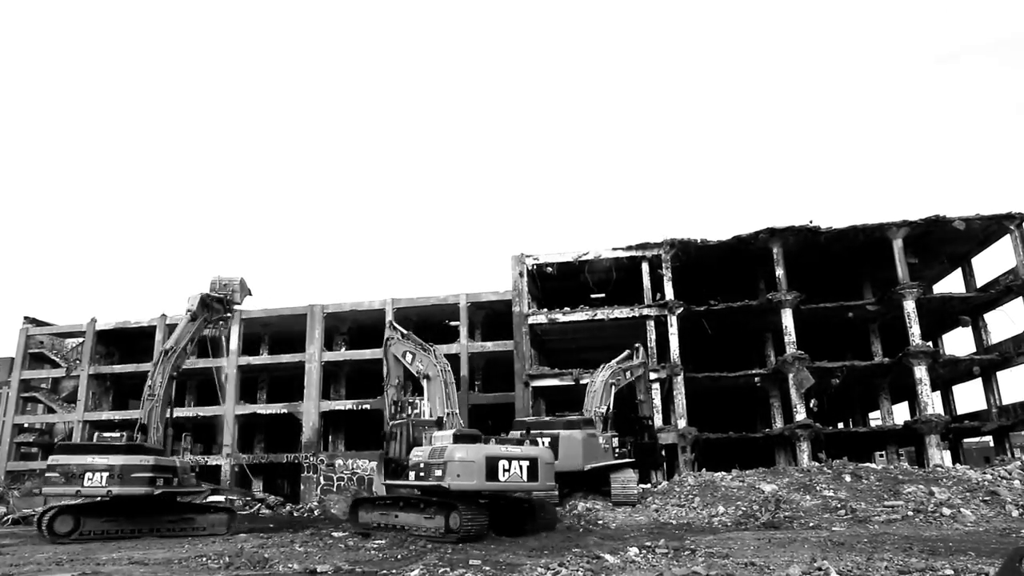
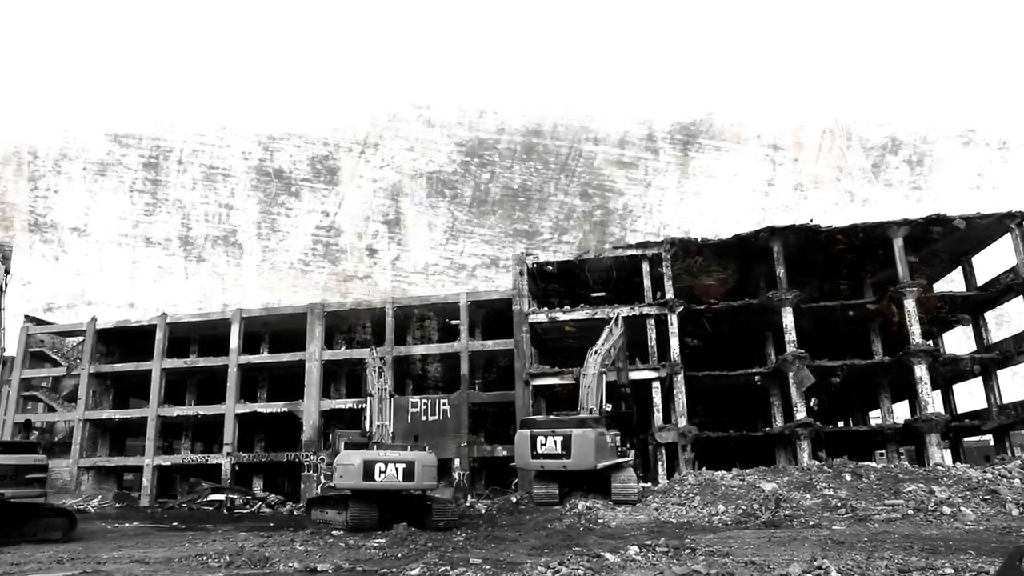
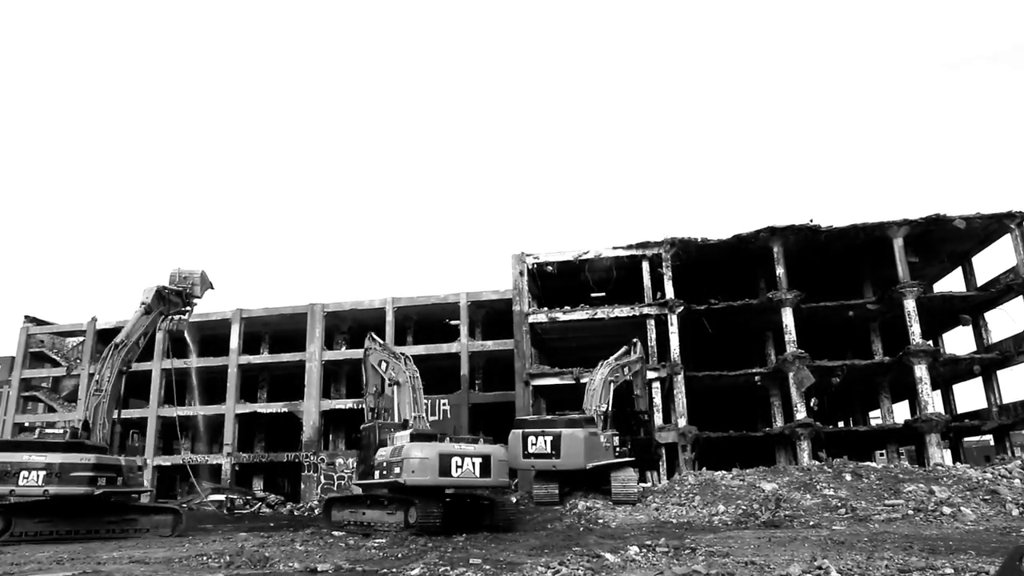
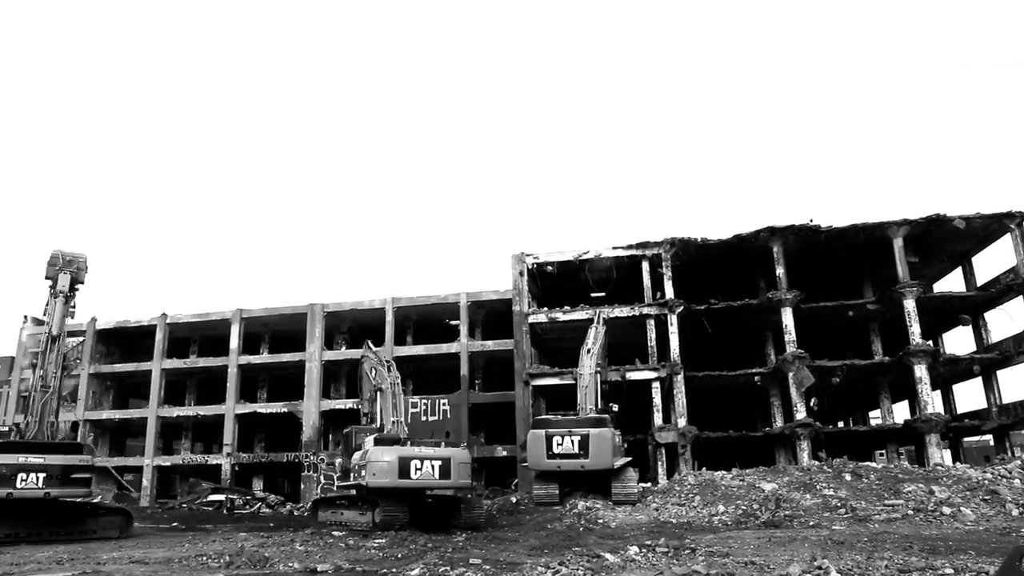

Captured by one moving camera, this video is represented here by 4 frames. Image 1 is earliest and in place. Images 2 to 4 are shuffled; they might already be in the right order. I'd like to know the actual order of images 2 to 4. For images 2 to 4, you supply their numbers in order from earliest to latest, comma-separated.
3, 4, 2
